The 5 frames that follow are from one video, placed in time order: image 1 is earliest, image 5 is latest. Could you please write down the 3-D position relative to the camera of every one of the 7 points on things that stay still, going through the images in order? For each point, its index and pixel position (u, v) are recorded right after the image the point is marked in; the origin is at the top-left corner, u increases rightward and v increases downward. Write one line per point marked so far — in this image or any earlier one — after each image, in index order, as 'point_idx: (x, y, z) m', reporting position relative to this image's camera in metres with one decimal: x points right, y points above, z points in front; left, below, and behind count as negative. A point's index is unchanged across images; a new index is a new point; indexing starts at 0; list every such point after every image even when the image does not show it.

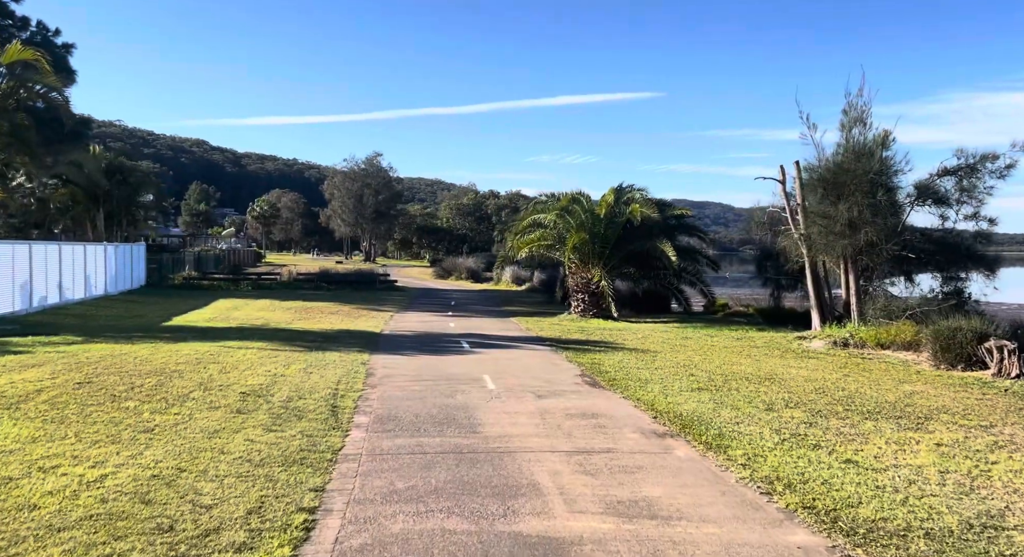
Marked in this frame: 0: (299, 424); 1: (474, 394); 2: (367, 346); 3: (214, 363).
0: (-2.2, -1.5, +8.4) m
1: (-0.5, -1.5, +10.6) m
2: (-2.8, -1.3, +15.6) m
3: (-4.5, -1.3, +12.2) m
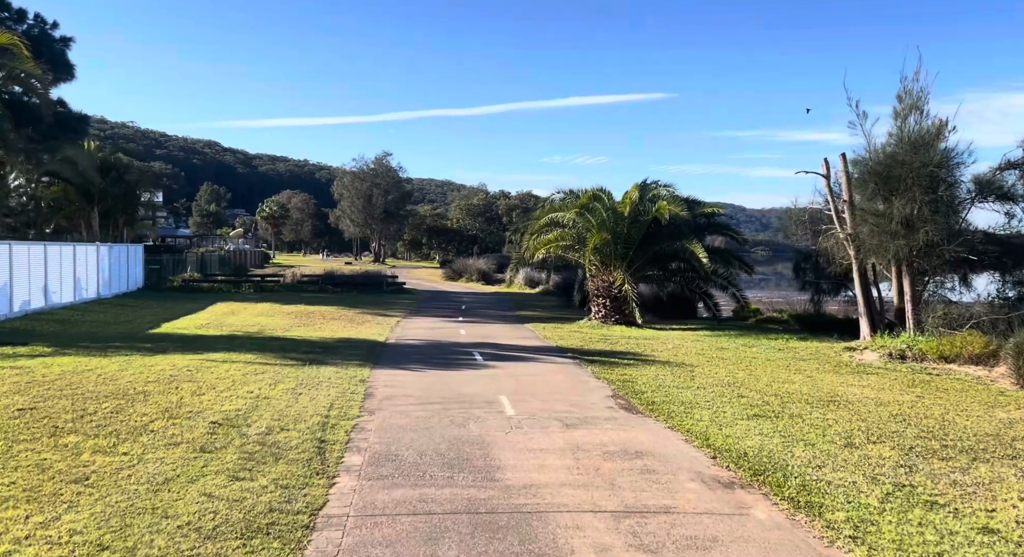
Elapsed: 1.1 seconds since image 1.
0: (-2.0, -1.6, +6.8) m
1: (-0.2, -1.6, +8.9) m
2: (-2.5, -1.4, +13.9) m
3: (-4.2, -1.3, +10.6) m
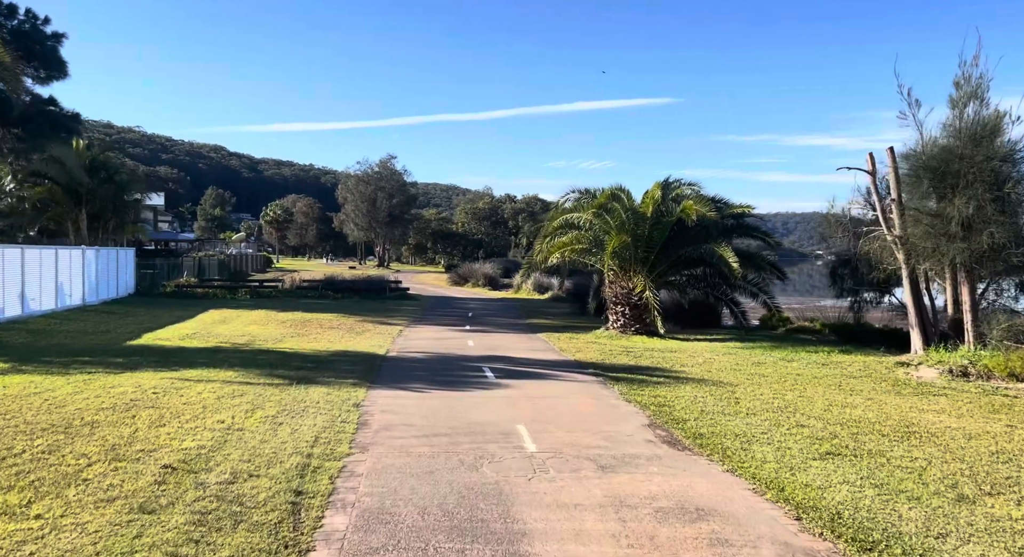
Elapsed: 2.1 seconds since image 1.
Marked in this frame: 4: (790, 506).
0: (-1.8, -1.6, +5.2) m
1: (0.0, -1.7, +7.3) m
2: (-2.2, -1.5, +12.4) m
3: (-4.0, -1.4, +9.0) m
4: (+2.0, -1.7, +6.0) m
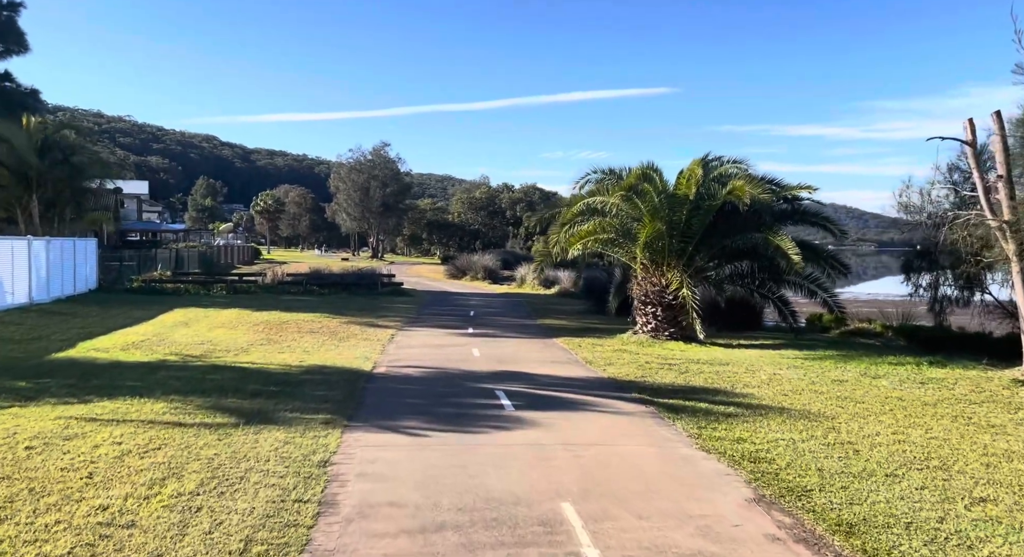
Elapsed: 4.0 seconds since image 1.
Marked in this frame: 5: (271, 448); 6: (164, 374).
0: (-1.5, -1.7, +2.1) m
1: (+0.3, -1.7, +4.2) m
2: (-2.0, -1.5, +9.3) m
3: (-3.7, -1.5, +6.0) m
4: (+2.4, -1.7, +3.0) m
5: (-2.2, -1.5, +7.4) m
6: (-4.8, -1.3, +11.3) m
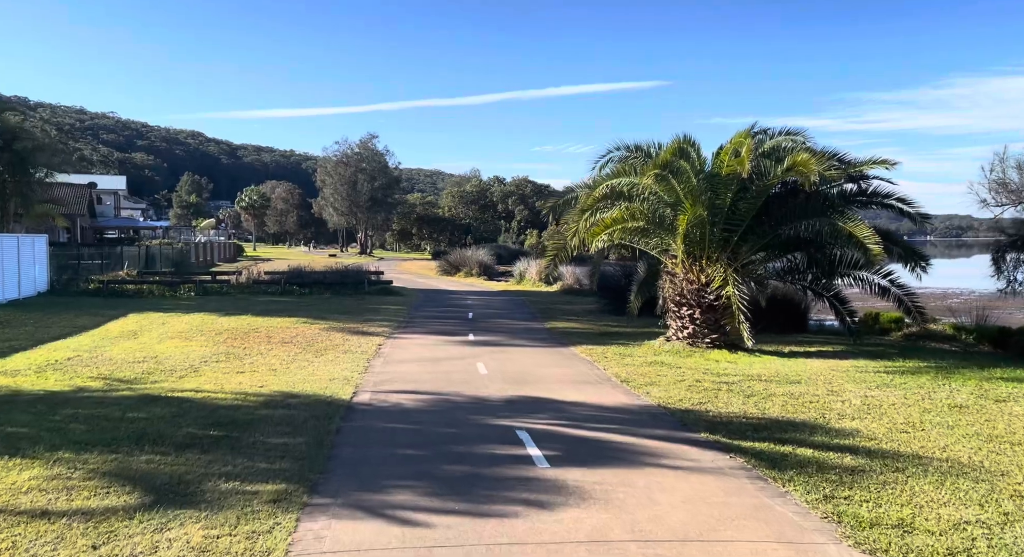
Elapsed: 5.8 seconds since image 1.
0: (-1.1, -1.8, -0.7) m
1: (+0.6, -1.8, +1.4) m
2: (-1.7, -1.5, +6.5) m
3: (-3.4, -1.5, +3.1) m
4: (+2.7, -1.8, +0.2) m
5: (-1.9, -1.6, +4.5) m
6: (-4.6, -1.4, +8.4) m
